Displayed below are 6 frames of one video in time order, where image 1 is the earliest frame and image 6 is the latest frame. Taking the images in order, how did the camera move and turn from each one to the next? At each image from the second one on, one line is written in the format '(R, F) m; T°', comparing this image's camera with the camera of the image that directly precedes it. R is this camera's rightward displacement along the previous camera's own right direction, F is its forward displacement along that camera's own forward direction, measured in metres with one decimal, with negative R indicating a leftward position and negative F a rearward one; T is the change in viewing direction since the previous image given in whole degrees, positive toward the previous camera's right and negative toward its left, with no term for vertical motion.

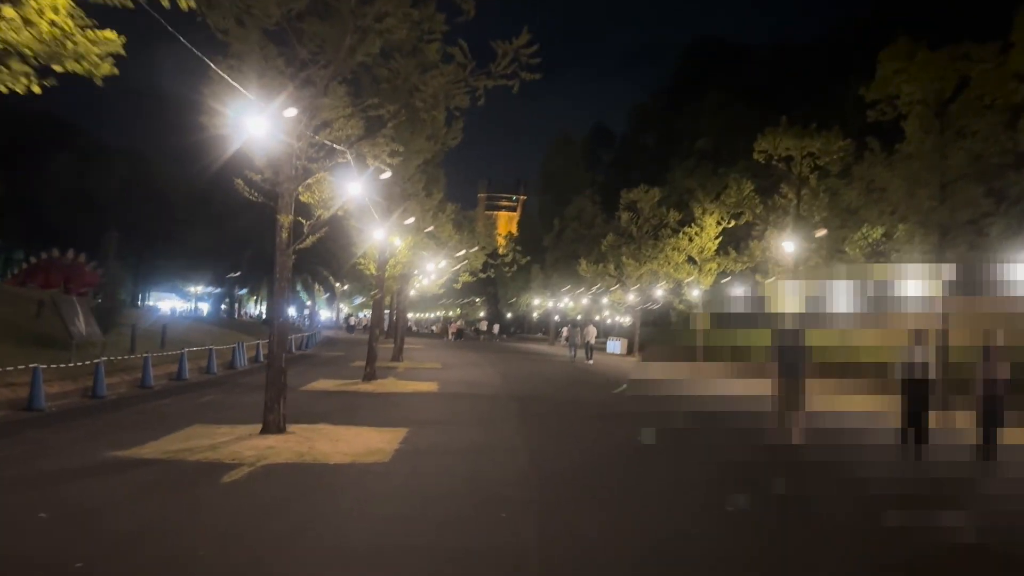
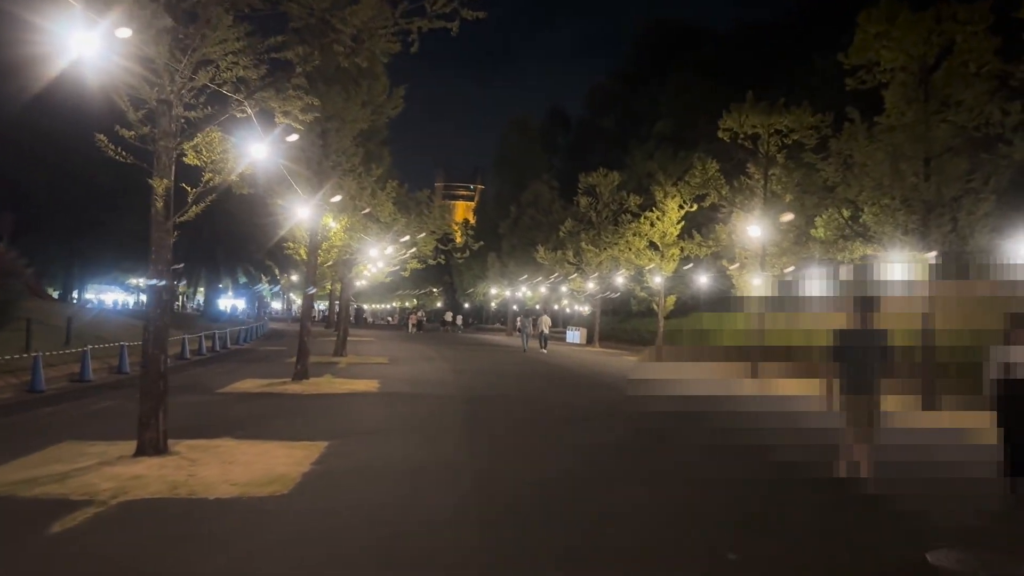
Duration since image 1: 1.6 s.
(+0.2, +2.3) m; +3°
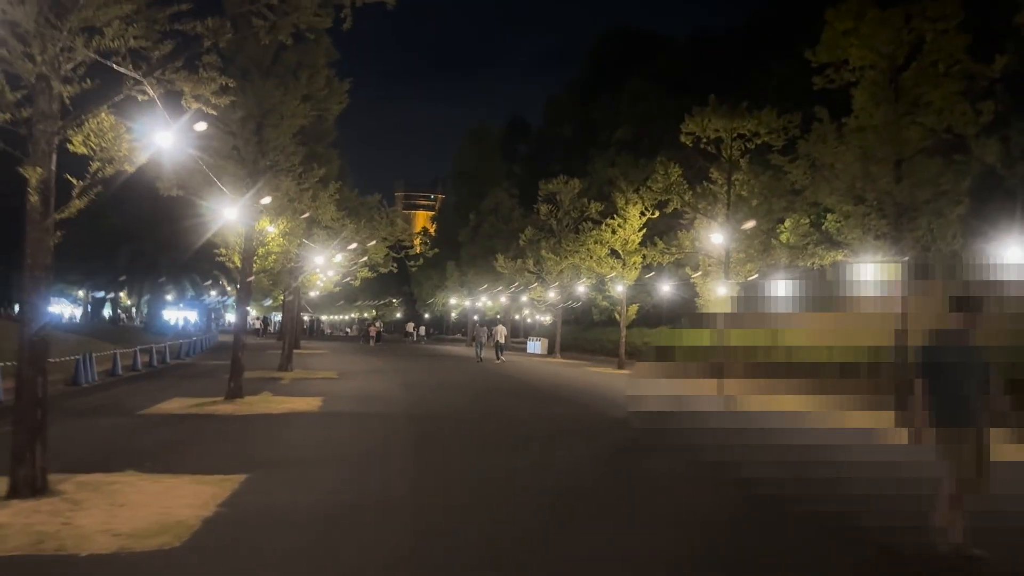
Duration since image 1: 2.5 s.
(+0.2, +1.3) m; +3°
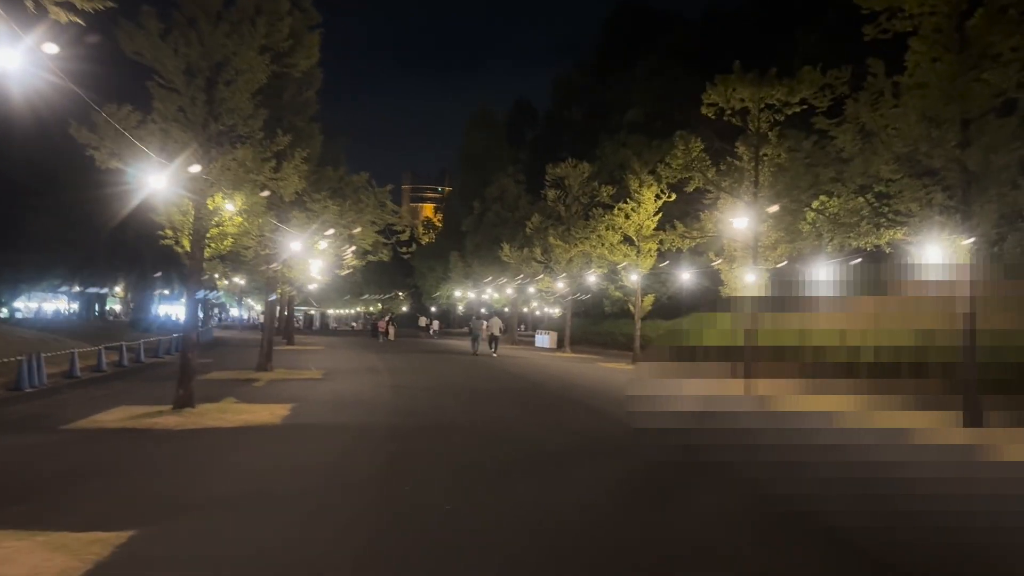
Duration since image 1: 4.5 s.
(+0.1, +2.9) m; -1°
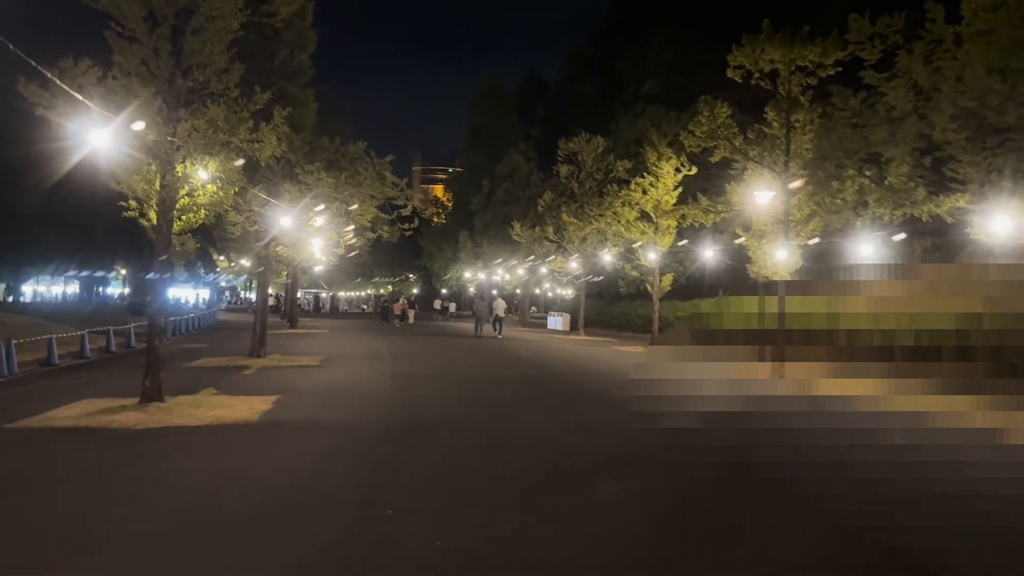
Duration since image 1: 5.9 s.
(0.0, +1.9) m; -1°
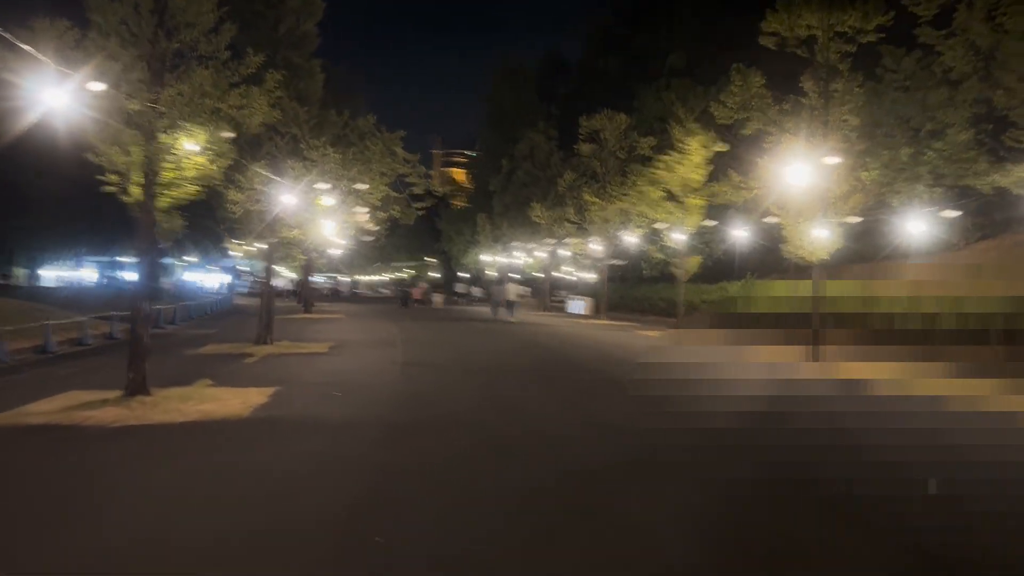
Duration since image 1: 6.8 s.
(0.0, +1.3) m; -1°
